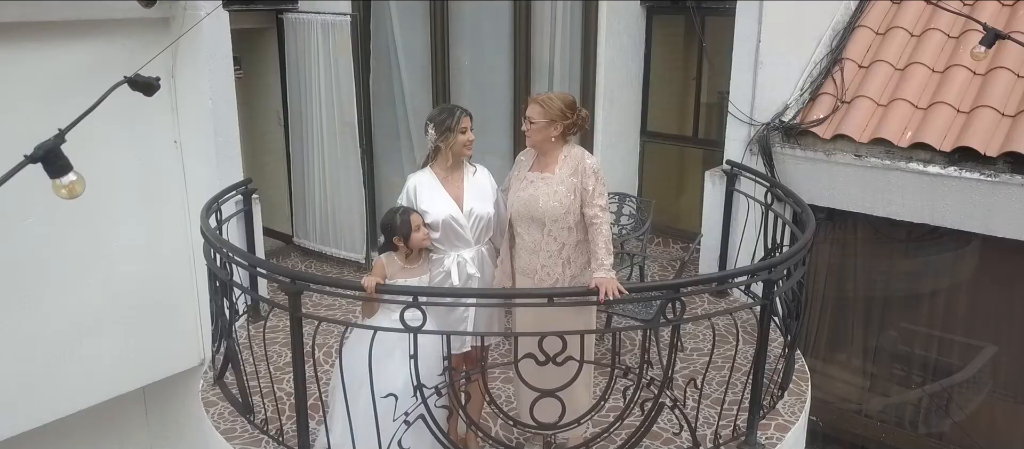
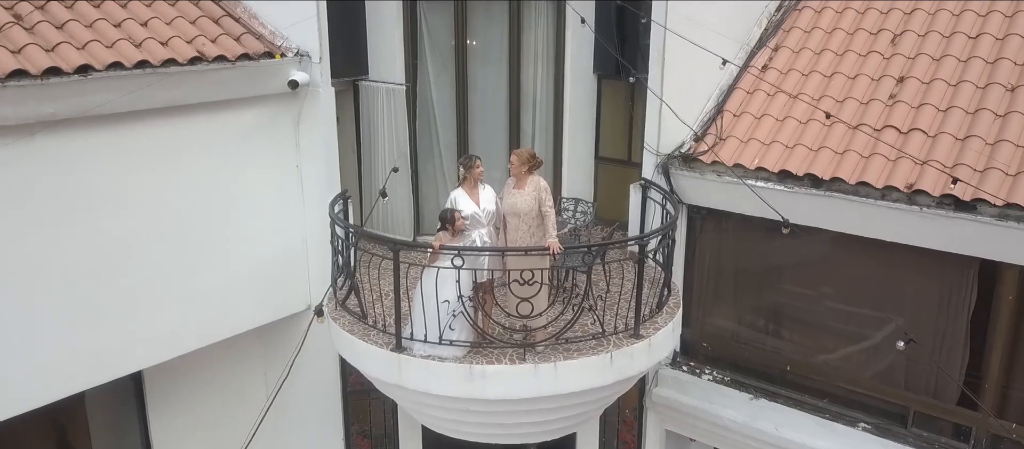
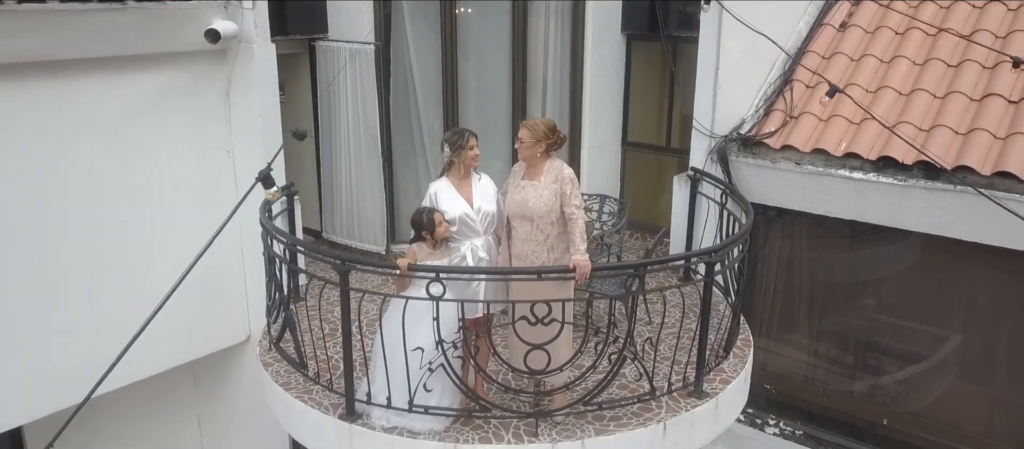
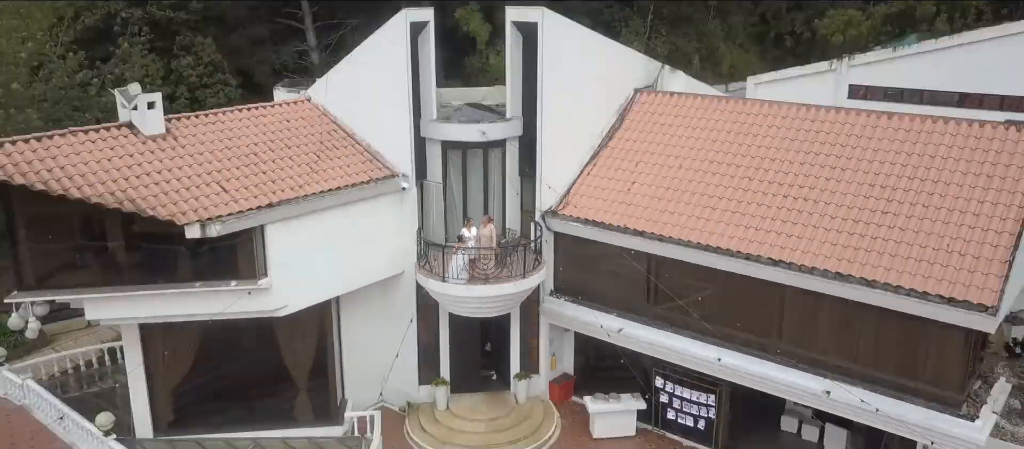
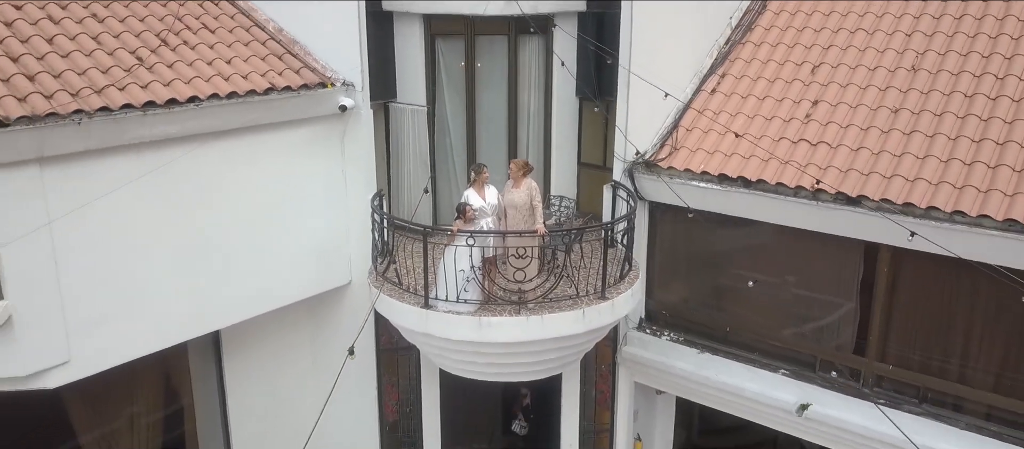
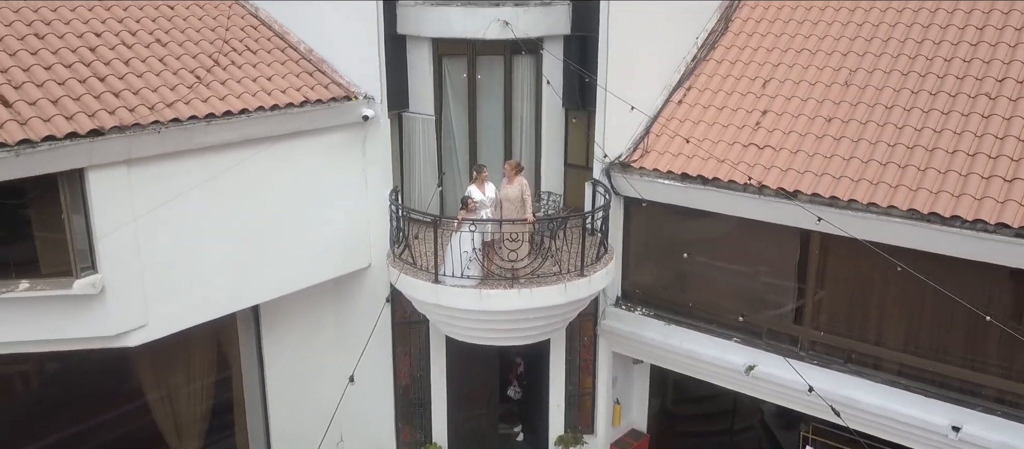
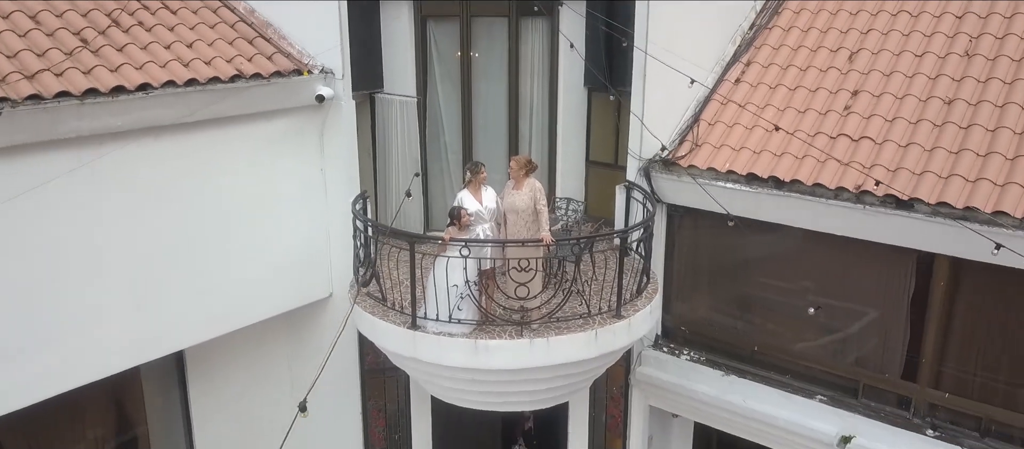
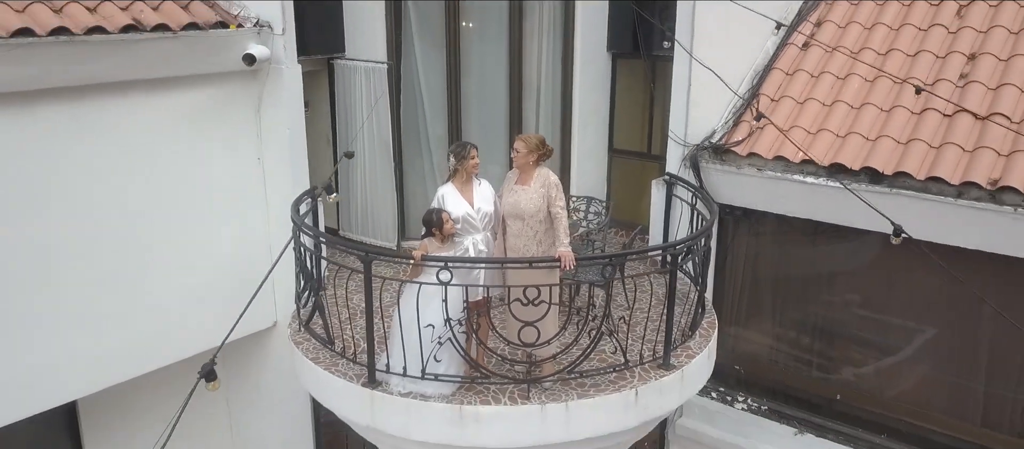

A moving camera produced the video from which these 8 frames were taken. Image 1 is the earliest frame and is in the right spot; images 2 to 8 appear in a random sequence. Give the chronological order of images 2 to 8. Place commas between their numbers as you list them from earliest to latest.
3, 8, 2, 7, 5, 6, 4
